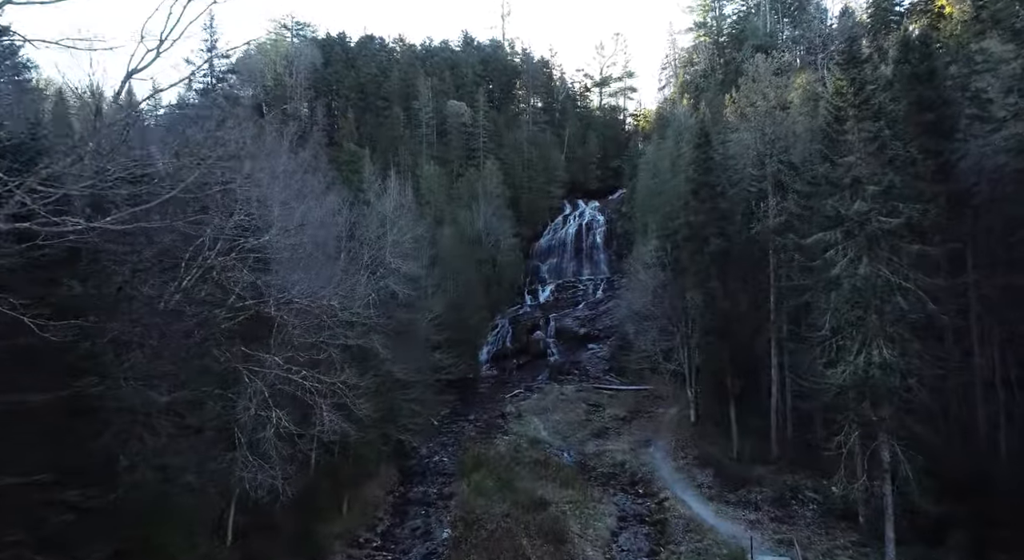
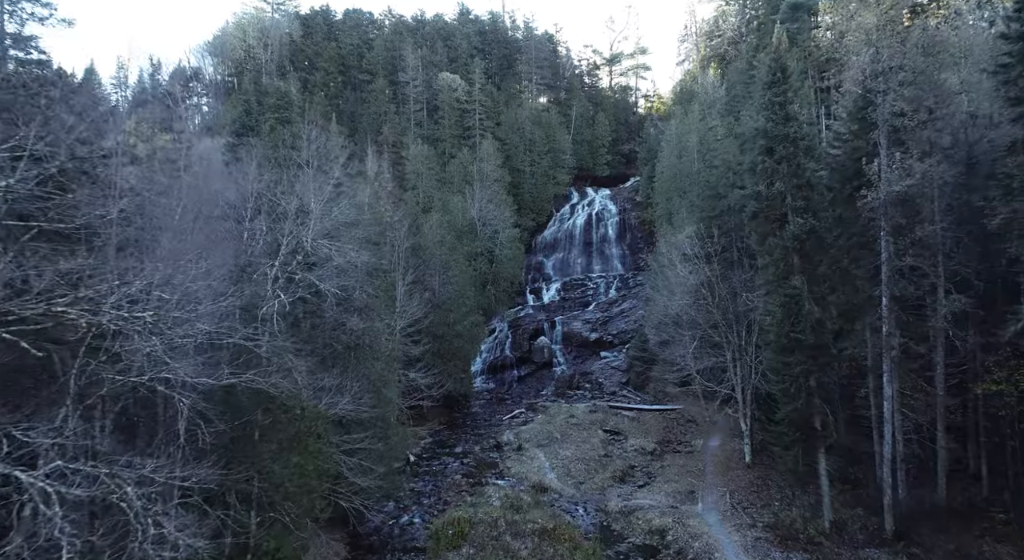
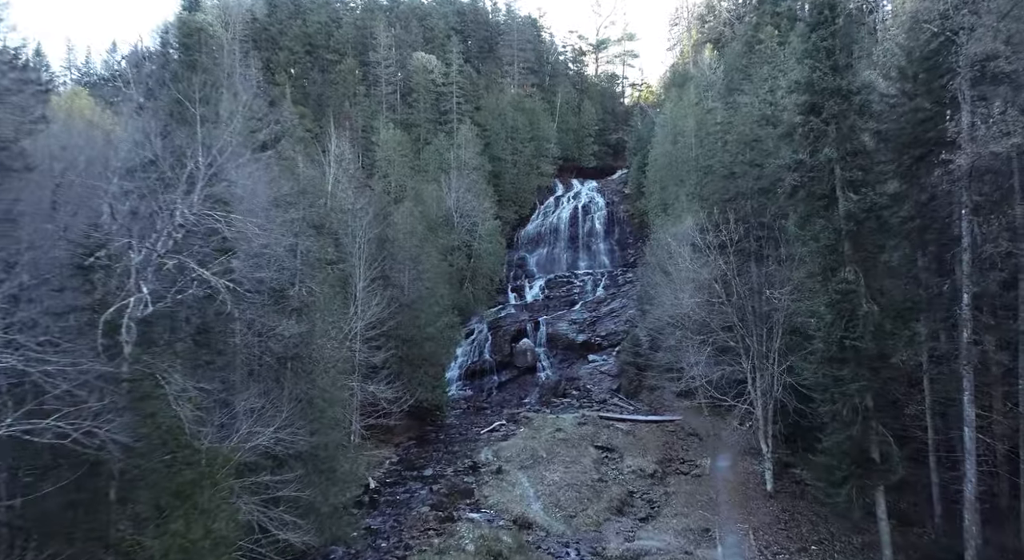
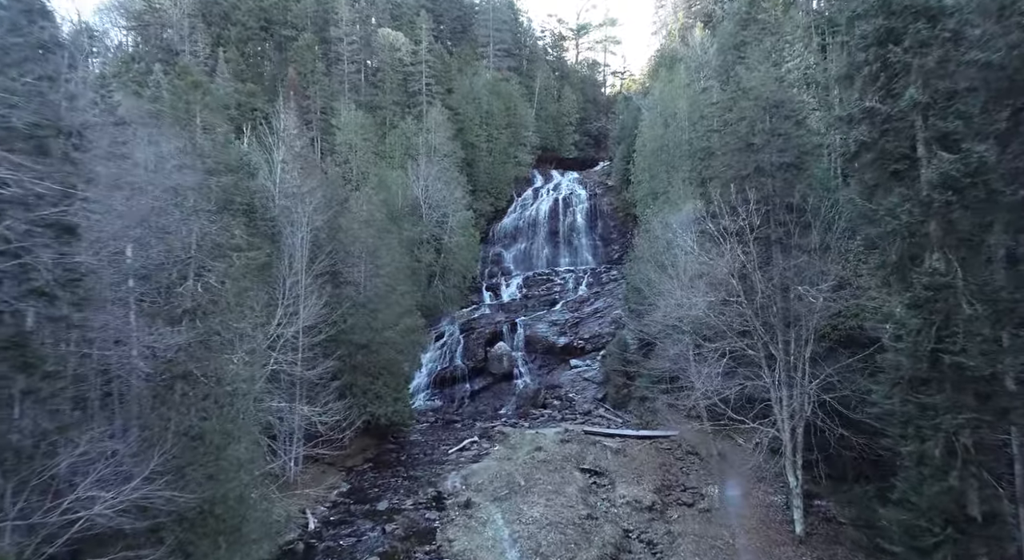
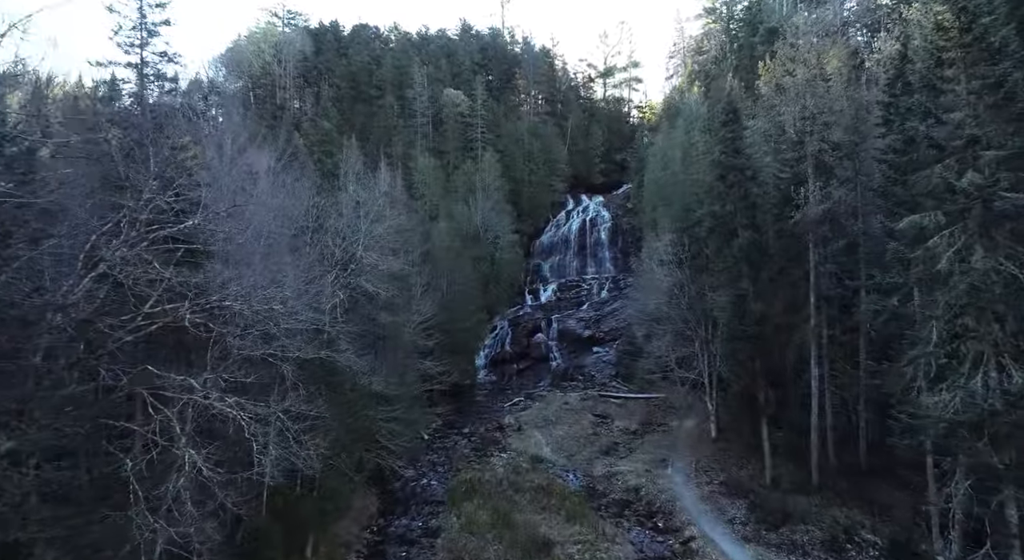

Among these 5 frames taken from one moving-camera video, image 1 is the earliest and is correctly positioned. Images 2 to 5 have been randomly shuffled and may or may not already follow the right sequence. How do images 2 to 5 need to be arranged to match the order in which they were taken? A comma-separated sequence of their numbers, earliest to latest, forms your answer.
5, 2, 3, 4
